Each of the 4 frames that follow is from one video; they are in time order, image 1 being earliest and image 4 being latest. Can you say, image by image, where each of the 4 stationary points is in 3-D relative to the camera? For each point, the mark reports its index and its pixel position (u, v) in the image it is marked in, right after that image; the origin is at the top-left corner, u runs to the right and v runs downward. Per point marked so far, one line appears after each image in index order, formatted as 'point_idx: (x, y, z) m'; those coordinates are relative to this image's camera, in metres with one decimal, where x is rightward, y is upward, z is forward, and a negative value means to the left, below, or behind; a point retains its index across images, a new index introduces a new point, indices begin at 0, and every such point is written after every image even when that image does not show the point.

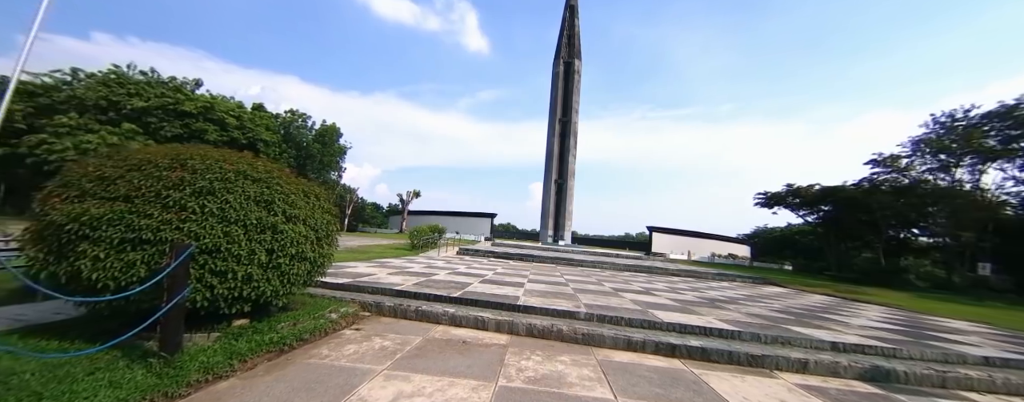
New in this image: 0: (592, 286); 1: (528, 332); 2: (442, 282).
0: (+2.3, -2.4, +9.2) m
1: (+0.2, -2.0, +5.1) m
2: (-1.6, -1.9, +7.6) m
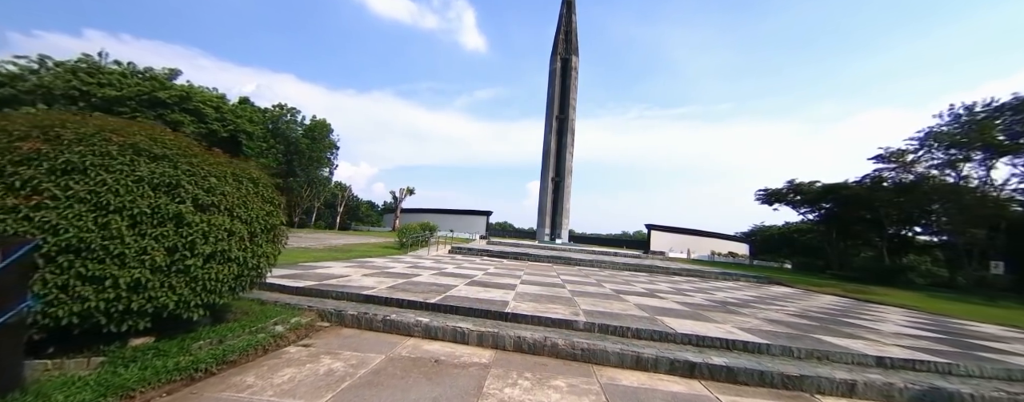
0: (+2.0, -2.2, +8.4) m
1: (0.0, -1.9, +4.2) m
2: (-1.9, -1.7, +6.7) m
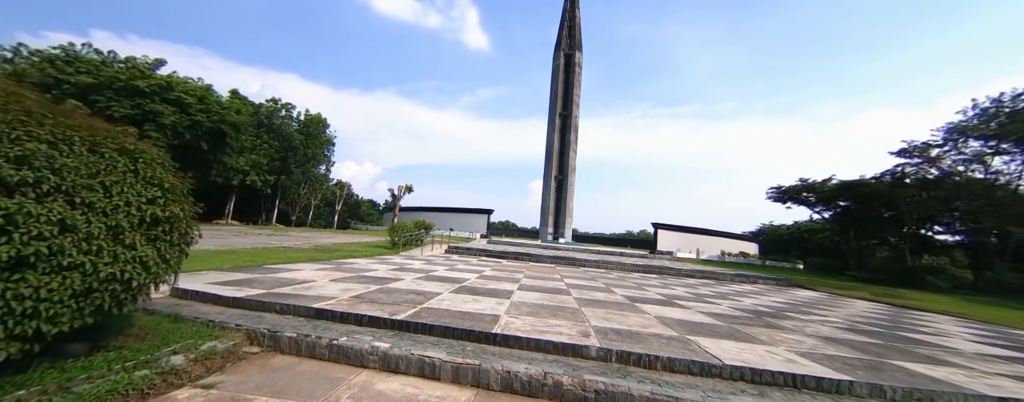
0: (+2.0, -2.1, +7.2) m
1: (-0.1, -1.7, +3.1) m
2: (-2.0, -1.5, +5.6) m
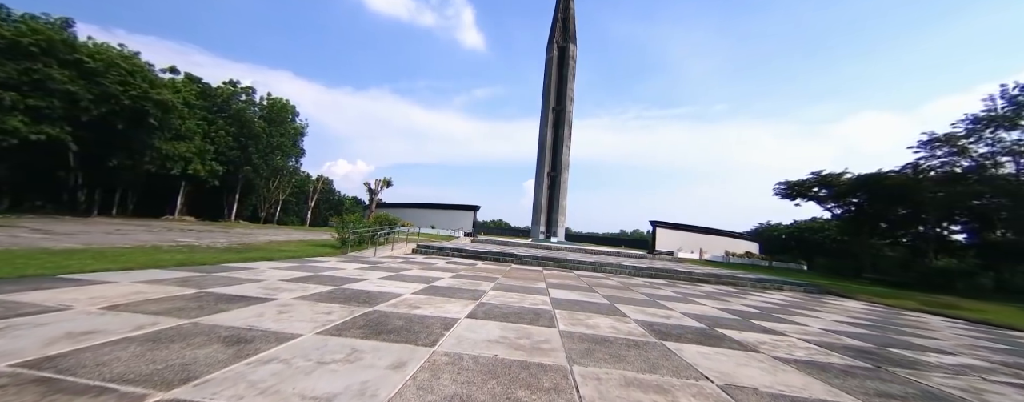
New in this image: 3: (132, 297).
0: (+1.3, -1.7, +4.4) m
1: (-0.7, -1.3, +0.3) m
2: (-2.6, -1.1, +2.7) m
3: (-4.5, -1.1, +3.9) m
